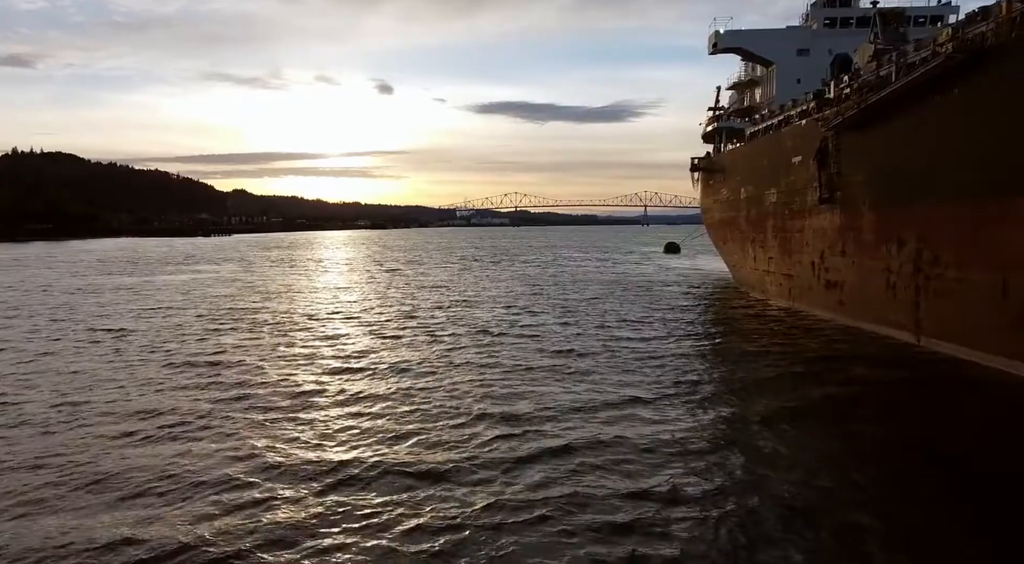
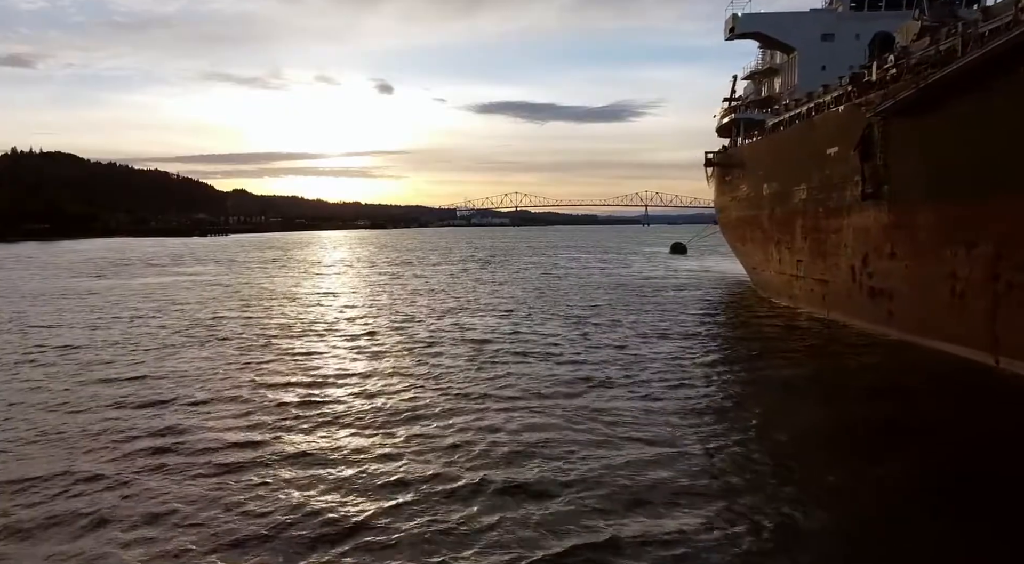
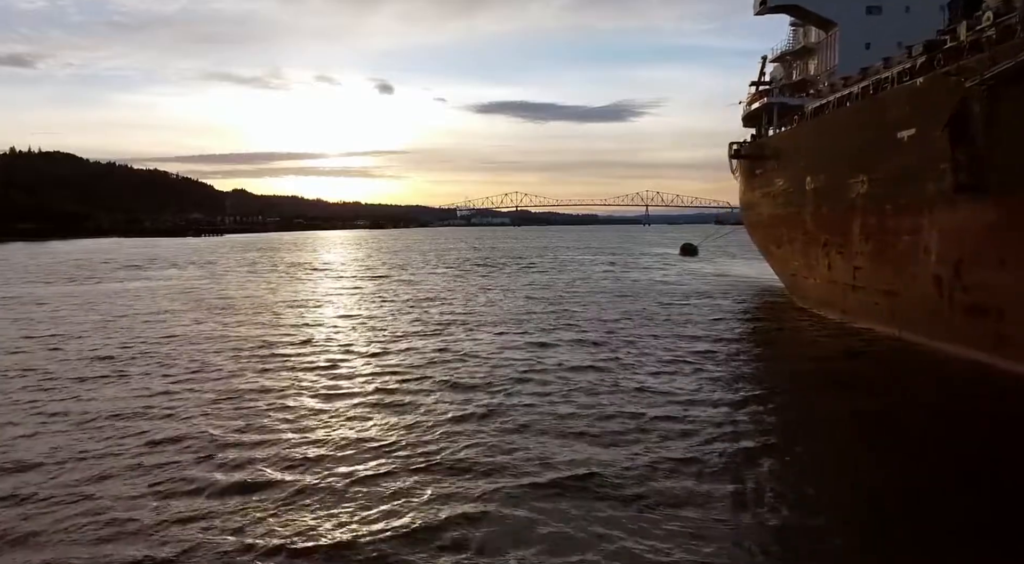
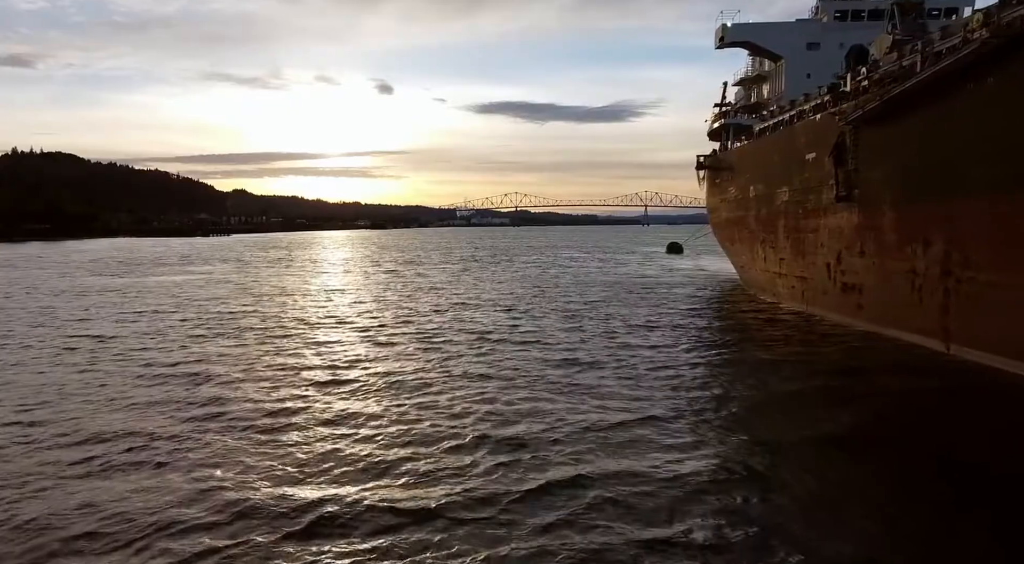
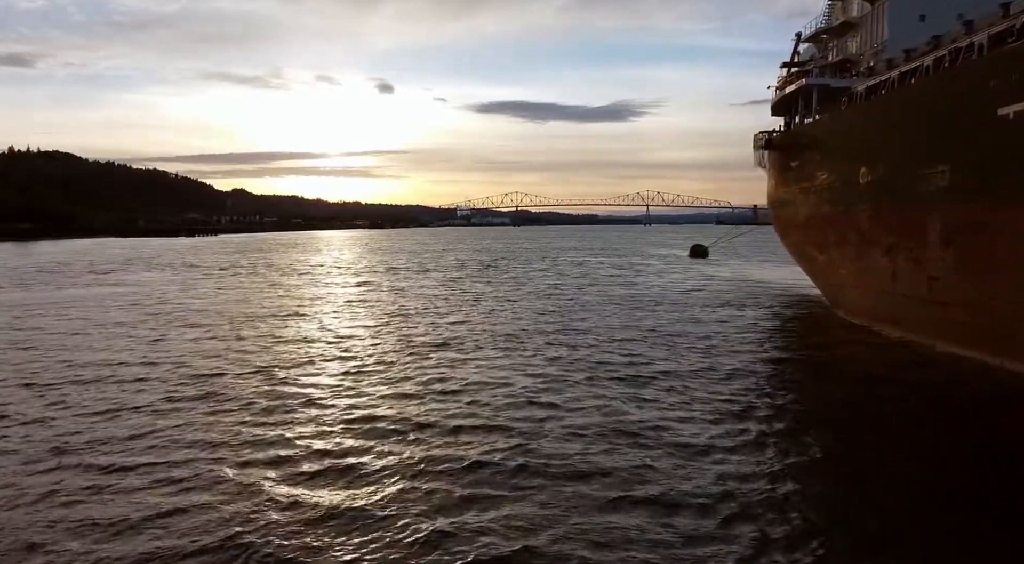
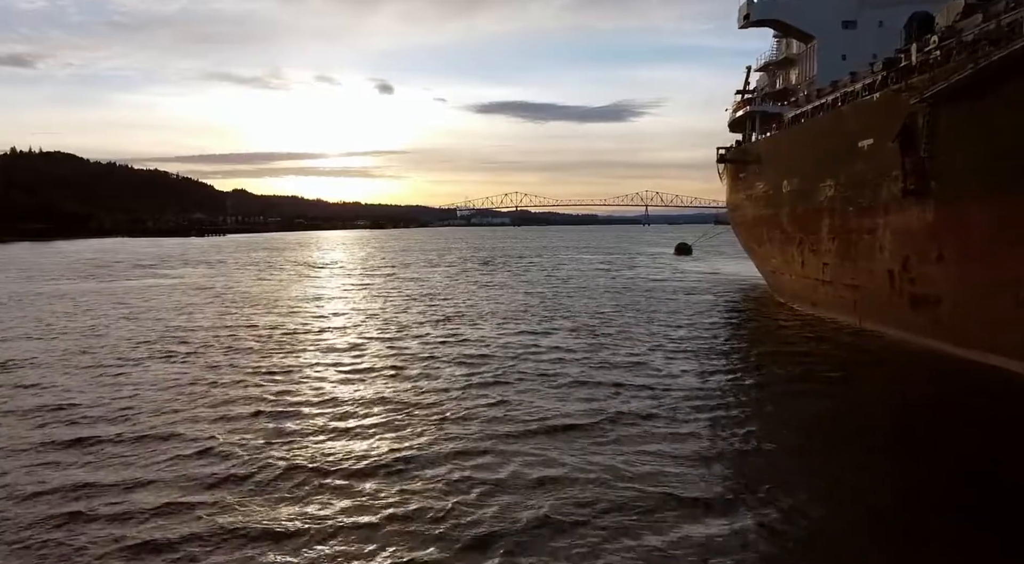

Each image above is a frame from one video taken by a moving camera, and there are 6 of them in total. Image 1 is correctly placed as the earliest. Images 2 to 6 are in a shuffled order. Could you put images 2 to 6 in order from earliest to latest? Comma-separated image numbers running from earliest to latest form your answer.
4, 2, 6, 3, 5
